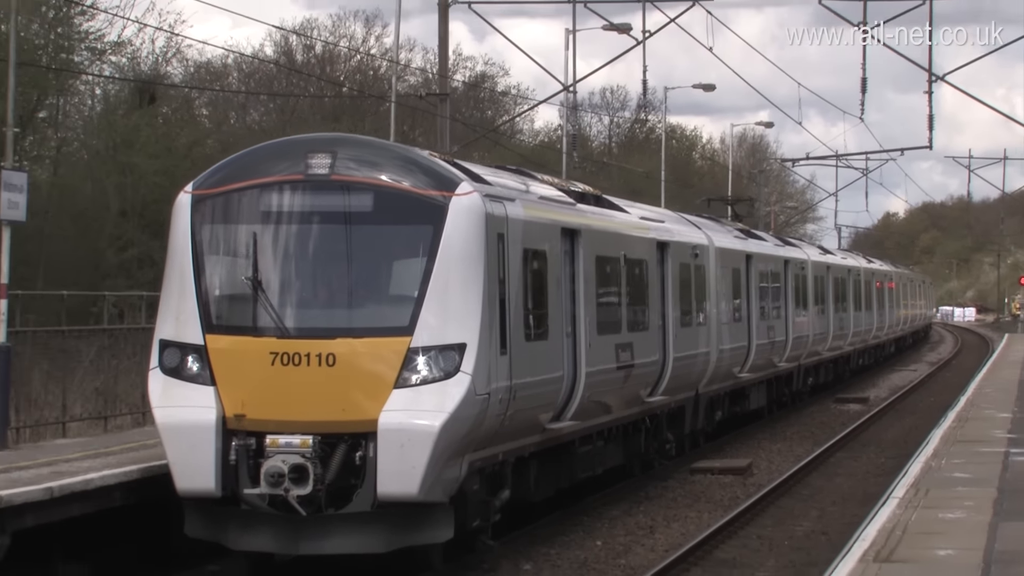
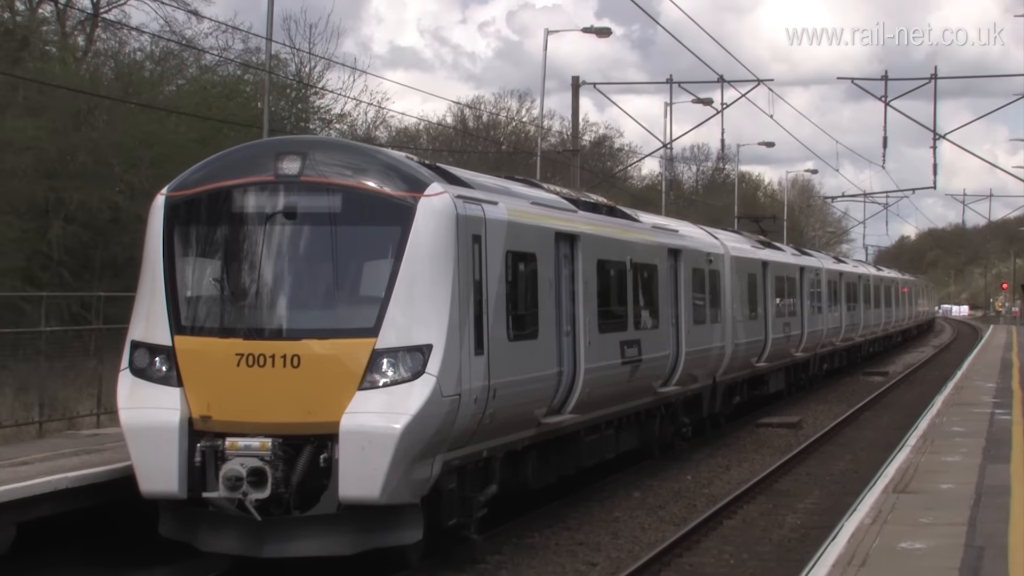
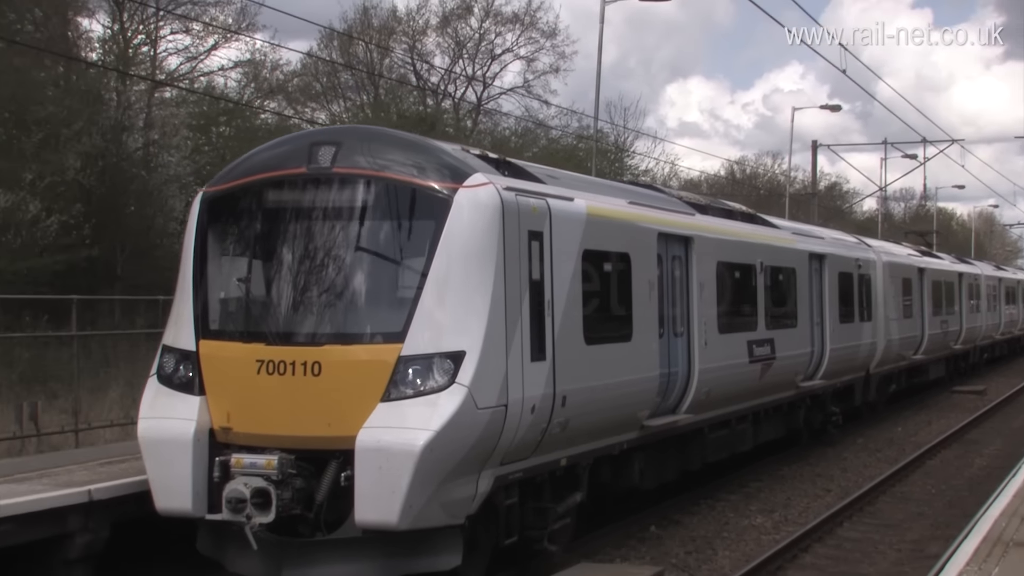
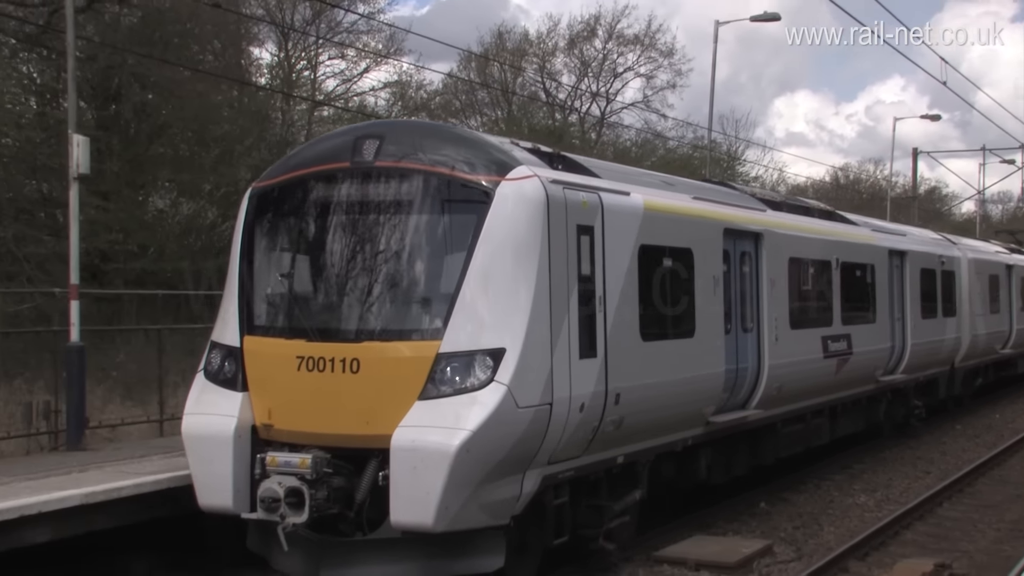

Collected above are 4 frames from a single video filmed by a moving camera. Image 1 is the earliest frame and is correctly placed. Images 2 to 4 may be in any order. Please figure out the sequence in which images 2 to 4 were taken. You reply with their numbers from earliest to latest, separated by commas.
2, 3, 4
